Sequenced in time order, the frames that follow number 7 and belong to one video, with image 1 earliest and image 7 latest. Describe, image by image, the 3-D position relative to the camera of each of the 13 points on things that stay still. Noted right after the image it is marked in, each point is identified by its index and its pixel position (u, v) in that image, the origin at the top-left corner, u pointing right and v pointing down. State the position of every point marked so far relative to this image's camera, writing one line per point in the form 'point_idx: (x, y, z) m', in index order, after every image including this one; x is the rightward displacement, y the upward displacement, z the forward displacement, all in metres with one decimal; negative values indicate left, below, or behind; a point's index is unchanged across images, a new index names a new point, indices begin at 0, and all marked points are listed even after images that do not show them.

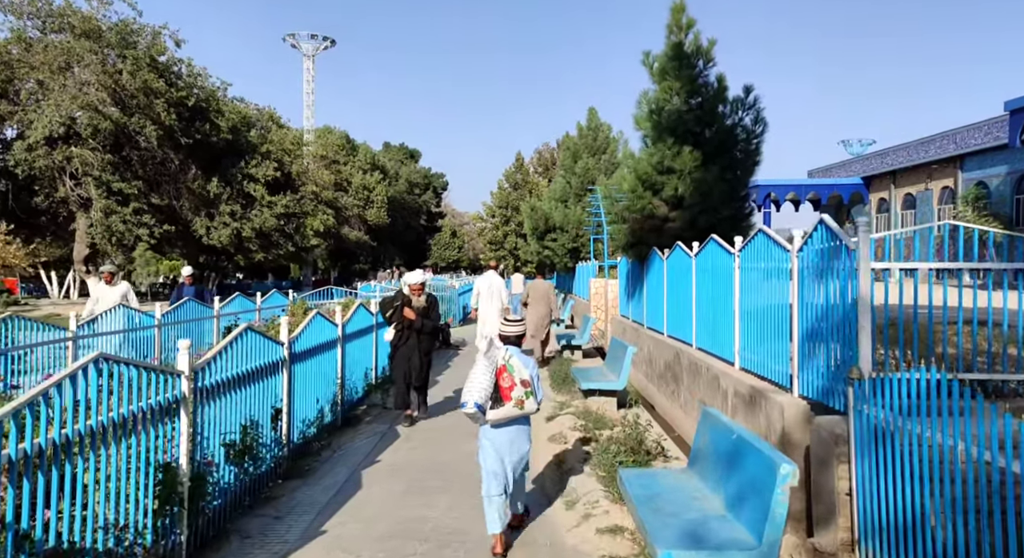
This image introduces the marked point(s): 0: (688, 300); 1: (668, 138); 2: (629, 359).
0: (+2.1, -0.3, +8.6) m
1: (+2.2, +2.0, +10.4) m
2: (+1.3, -0.9, +8.1) m
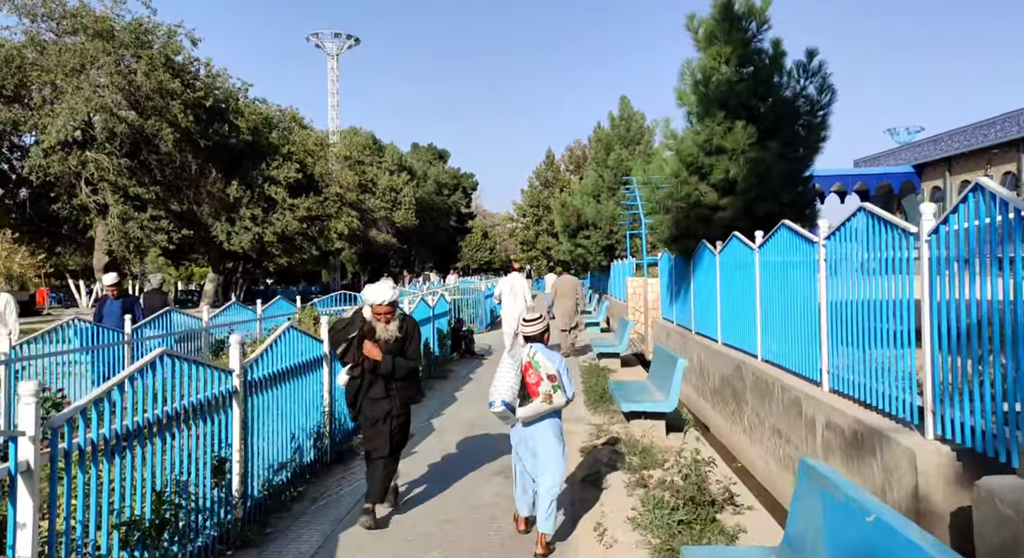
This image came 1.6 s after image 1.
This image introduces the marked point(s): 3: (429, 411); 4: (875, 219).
0: (+2.4, -0.2, +7.2) m
1: (+2.5, +2.1, +9.0) m
2: (+1.5, -0.9, +6.7) m
3: (-0.9, -1.5, +8.5) m
4: (+2.2, +0.4, +4.5) m
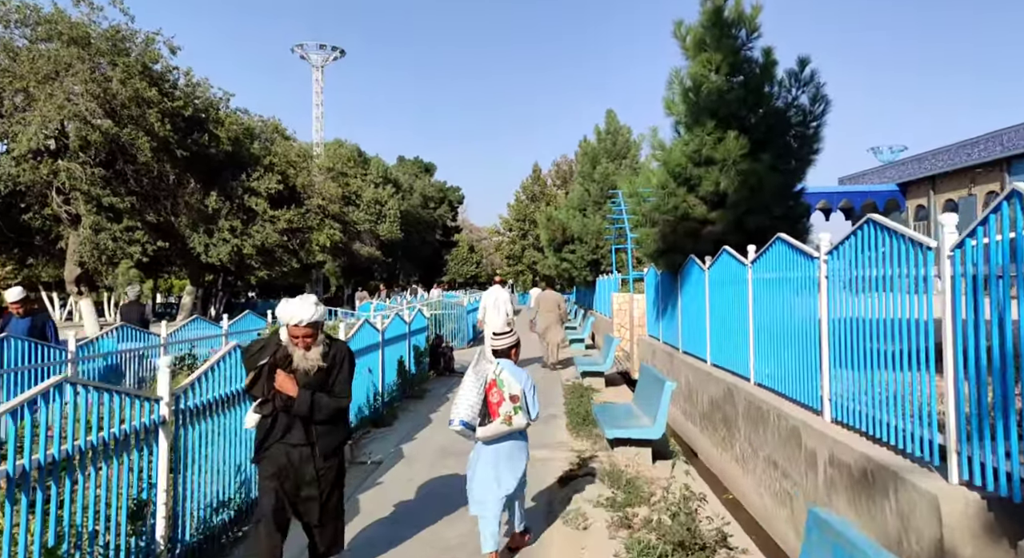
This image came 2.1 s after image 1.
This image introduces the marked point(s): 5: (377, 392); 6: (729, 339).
0: (+2.1, -0.4, +6.7) m
1: (+2.3, +1.9, +8.6) m
2: (+1.3, -1.0, +6.2) m
3: (-1.2, -1.7, +7.9) m
4: (+2.0, +0.3, +4.0) m
5: (-1.6, -1.4, +8.7) m
6: (+2.1, -0.6, +7.2) m
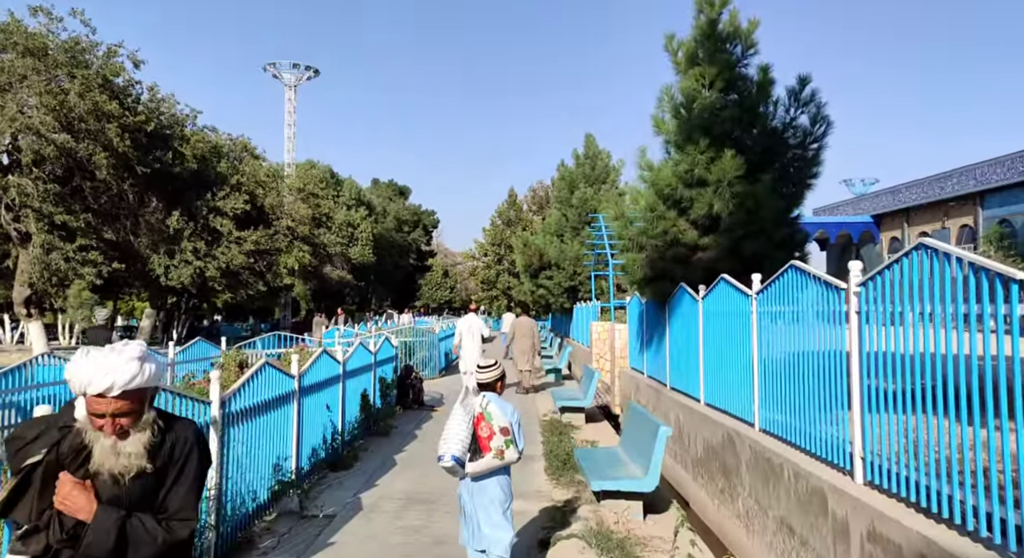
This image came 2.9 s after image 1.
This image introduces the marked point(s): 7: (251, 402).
0: (+1.9, -0.7, +6.1) m
1: (+2.0, +1.5, +8.0) m
2: (+1.1, -1.2, +5.5) m
3: (-1.5, -2.0, +7.1) m
4: (+1.9, +0.1, +3.4) m
5: (-1.9, -1.6, +7.9) m
6: (+1.9, -0.9, +6.5) m
7: (-2.0, -0.9, +5.6) m
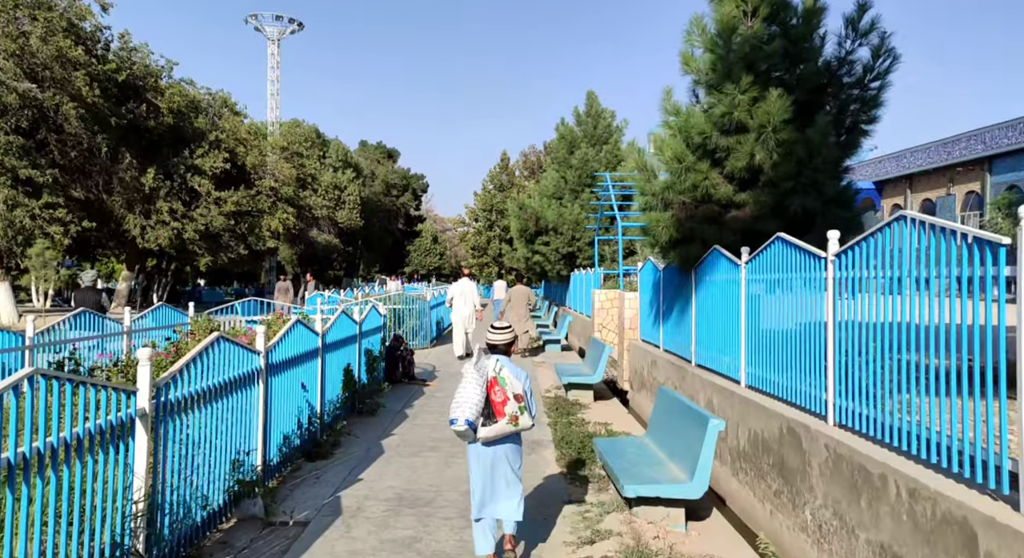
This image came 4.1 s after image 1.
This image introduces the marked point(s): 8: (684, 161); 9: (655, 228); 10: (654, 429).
0: (+2.0, -0.4, +5.0) m
1: (+2.1, +1.9, +6.8) m
2: (+1.2, -1.0, +4.4) m
3: (-1.4, -1.6, +6.0) m
4: (+2.1, +0.2, +2.3) m
5: (-1.8, -1.2, +6.8) m
6: (+2.0, -0.6, +5.4) m
7: (-1.9, -0.6, +4.4) m
8: (+1.7, +1.2, +7.2) m
9: (+1.4, +0.5, +7.4) m
10: (+1.1, -1.1, +5.6) m
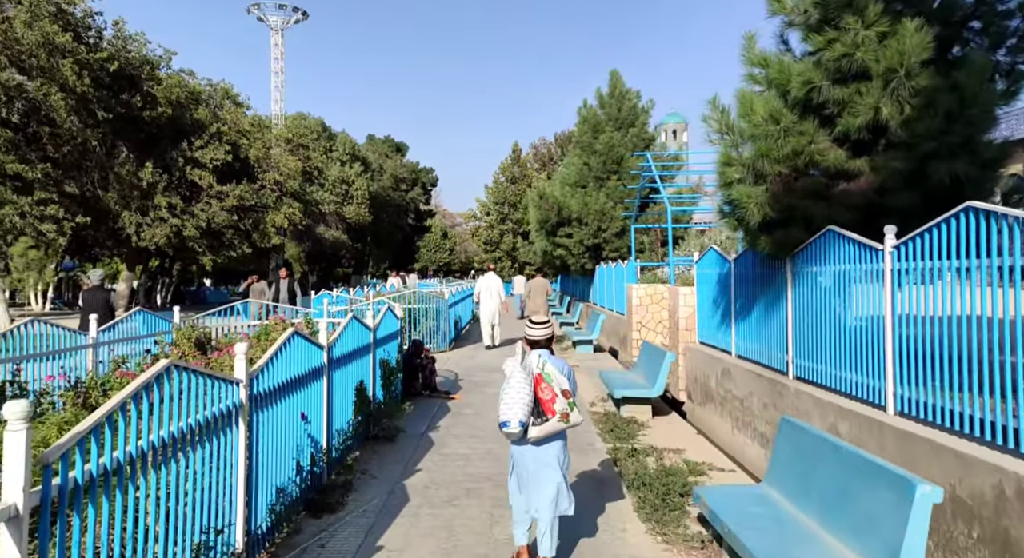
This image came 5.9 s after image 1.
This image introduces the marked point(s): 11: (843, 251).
0: (+2.4, -0.3, +3.4) m
1: (+2.5, +2.0, +5.2) m
2: (+1.6, -0.9, +2.9) m
3: (-1.0, -1.6, +4.5) m
4: (+2.4, +0.3, +0.7) m
5: (-1.4, -1.2, +5.3) m
6: (+2.4, -0.5, +3.9) m
7: (-1.5, -0.6, +2.9) m
8: (+2.1, +1.2, +5.6) m
9: (+1.9, +0.6, +5.8) m
10: (+1.5, -1.1, +4.1) m
11: (+2.4, +0.2, +5.3) m
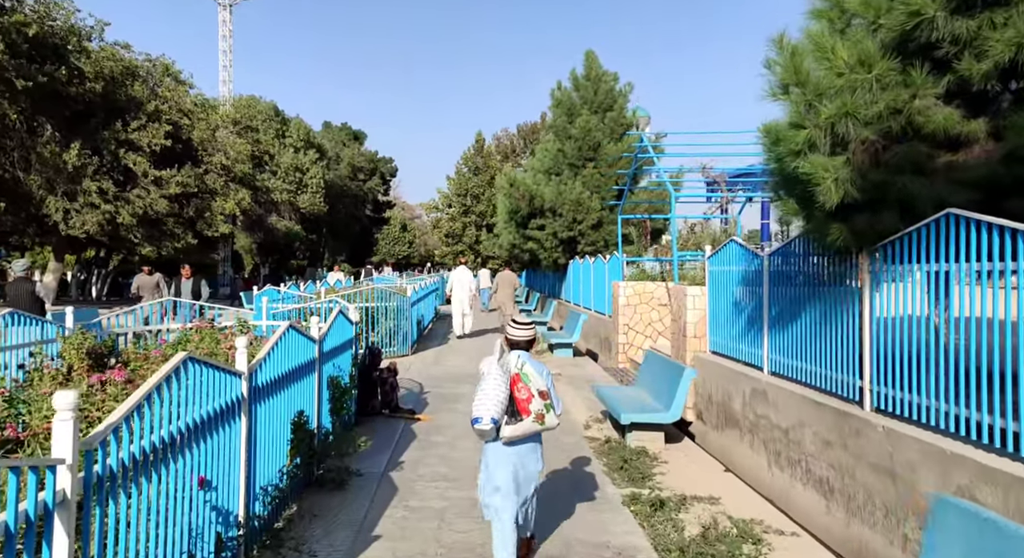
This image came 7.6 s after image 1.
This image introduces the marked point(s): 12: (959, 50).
0: (+2.5, -0.4, +2.0) m
1: (+2.5, +1.9, +3.8) m
2: (+1.7, -1.0, +1.4) m
3: (-0.9, -1.6, +2.9) m
4: (+2.7, +0.2, -0.7) m
5: (-1.4, -1.2, +3.6) m
6: (+2.5, -0.5, +2.4) m
7: (-1.4, -0.7, +1.3) m
8: (+2.1, +1.2, +4.2) m
9: (+1.8, +0.6, +4.4) m
10: (+1.6, -1.1, +2.6) m
11: (+2.4, +0.2, +3.9) m
12: (+2.4, +1.2, +4.0) m
